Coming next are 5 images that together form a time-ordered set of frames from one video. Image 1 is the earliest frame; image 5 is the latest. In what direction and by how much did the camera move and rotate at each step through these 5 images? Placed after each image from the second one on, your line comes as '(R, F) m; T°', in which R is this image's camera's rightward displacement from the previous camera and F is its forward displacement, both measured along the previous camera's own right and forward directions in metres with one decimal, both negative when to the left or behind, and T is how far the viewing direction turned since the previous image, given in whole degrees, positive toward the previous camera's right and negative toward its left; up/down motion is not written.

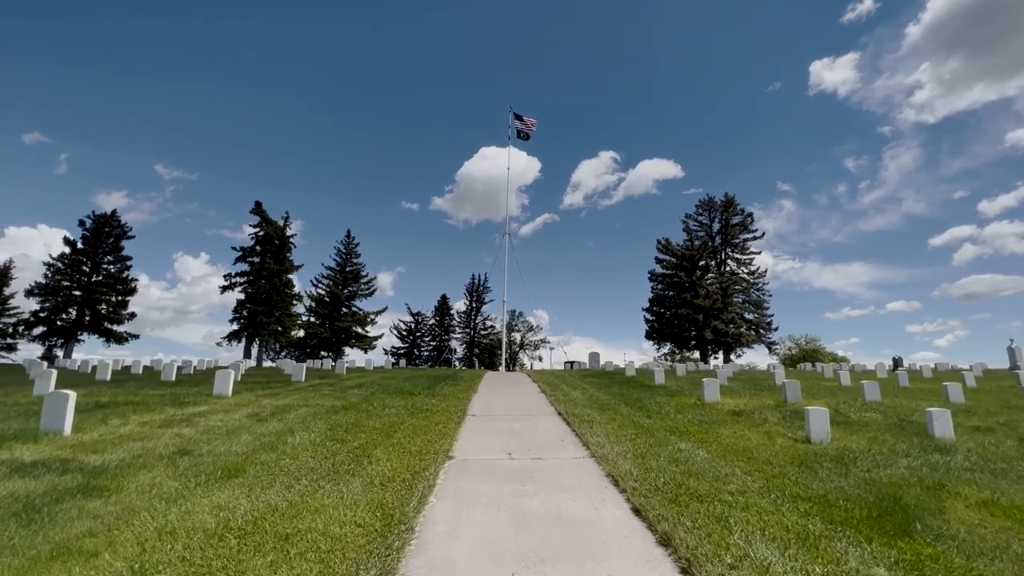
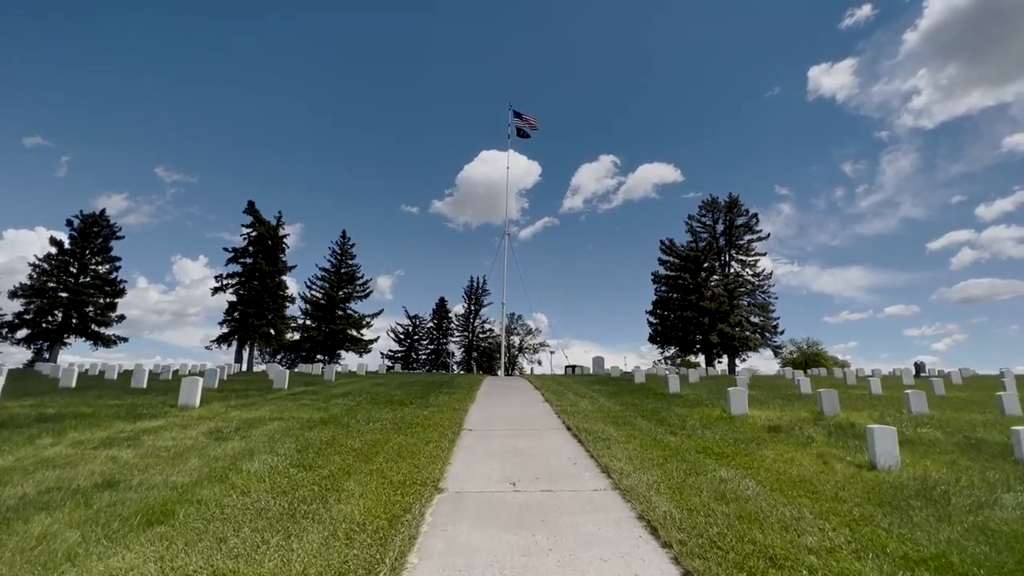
(-0.1, +1.5) m; 0°
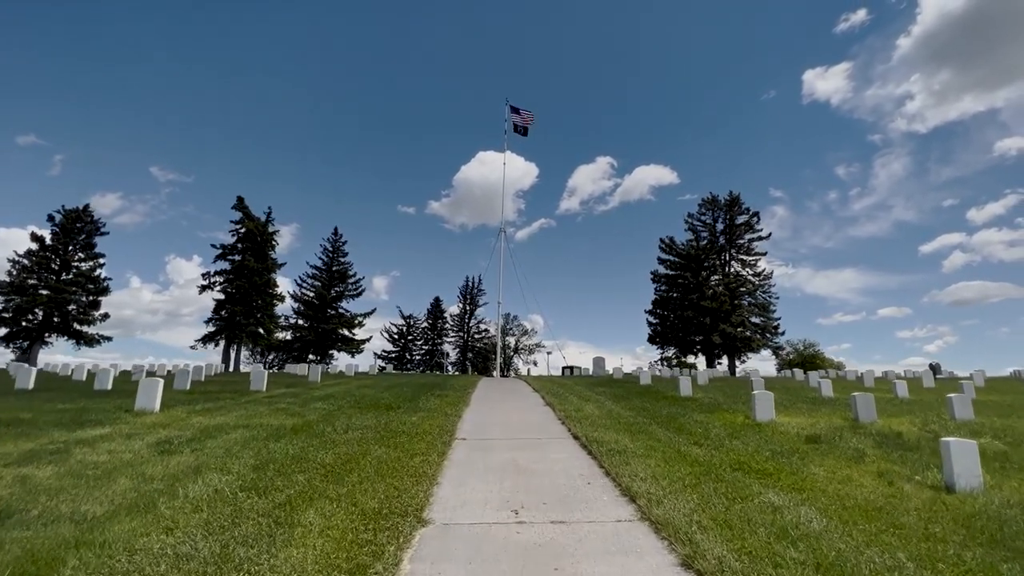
(-0.1, +1.3) m; 0°
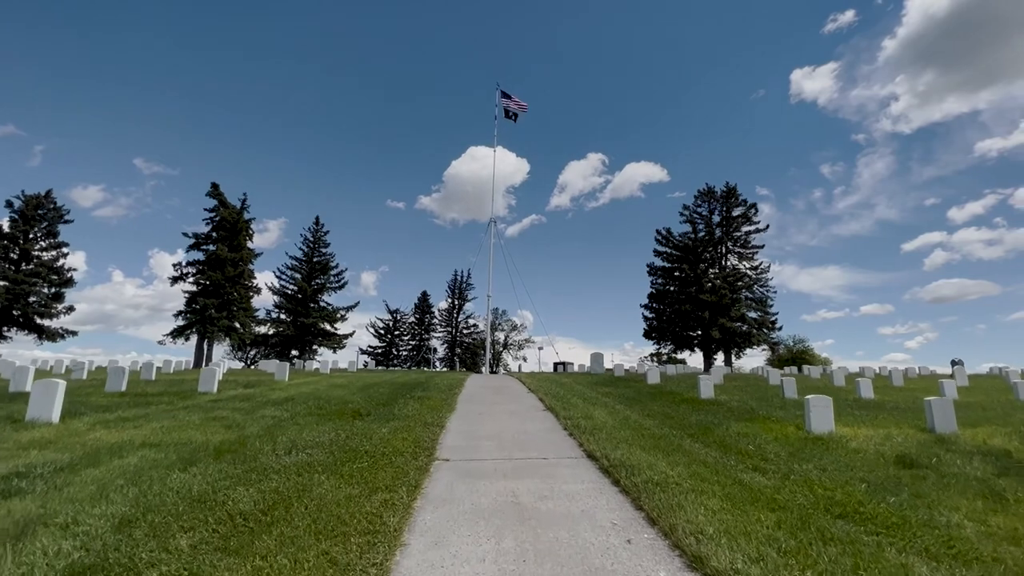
(-0.1, +2.2) m; +1°
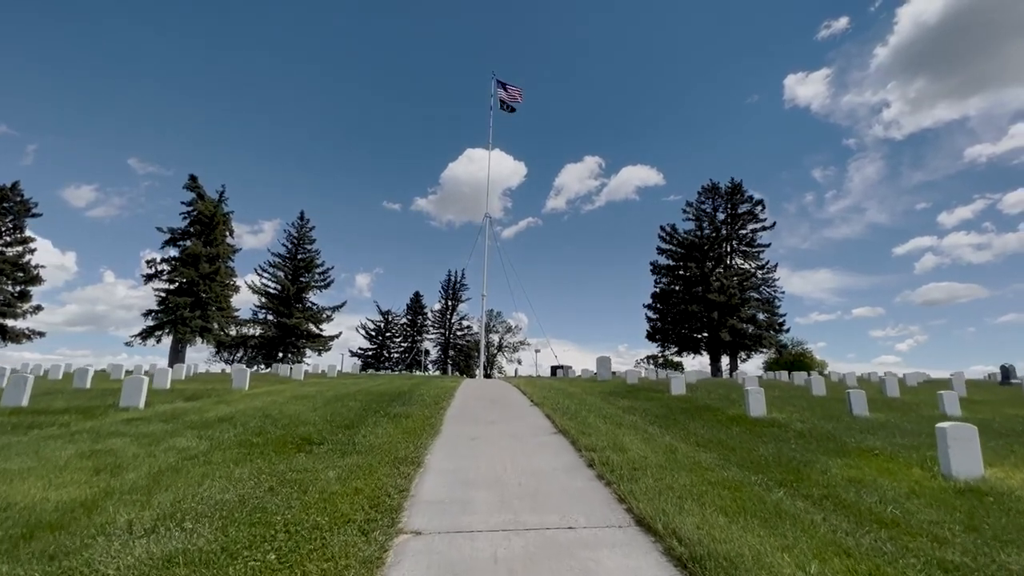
(-0.1, +2.7) m; +1°
